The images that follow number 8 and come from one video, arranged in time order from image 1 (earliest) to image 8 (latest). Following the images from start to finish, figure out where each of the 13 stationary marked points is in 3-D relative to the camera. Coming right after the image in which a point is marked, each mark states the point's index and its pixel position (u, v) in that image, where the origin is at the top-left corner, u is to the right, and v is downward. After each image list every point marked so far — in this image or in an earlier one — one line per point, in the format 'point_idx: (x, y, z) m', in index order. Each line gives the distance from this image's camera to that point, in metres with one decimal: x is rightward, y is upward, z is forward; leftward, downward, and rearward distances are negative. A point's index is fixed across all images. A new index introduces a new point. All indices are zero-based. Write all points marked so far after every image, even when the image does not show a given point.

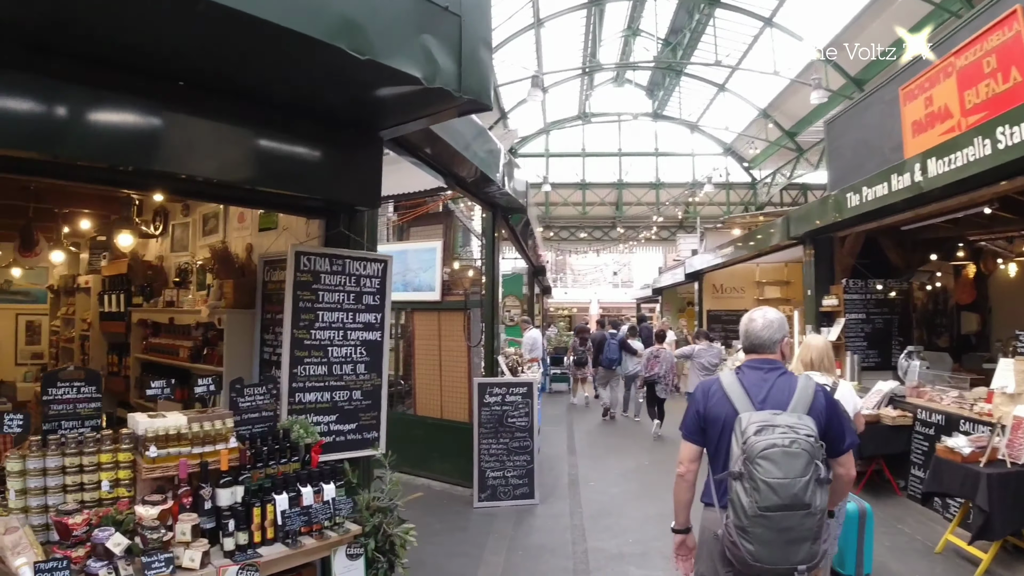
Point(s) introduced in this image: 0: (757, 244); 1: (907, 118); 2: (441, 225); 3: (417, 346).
0: (+3.2, +0.5, +9.8) m
1: (+3.3, +1.4, +6.3) m
2: (-0.6, +0.5, +6.1) m
3: (-0.8, -0.5, +6.2) m
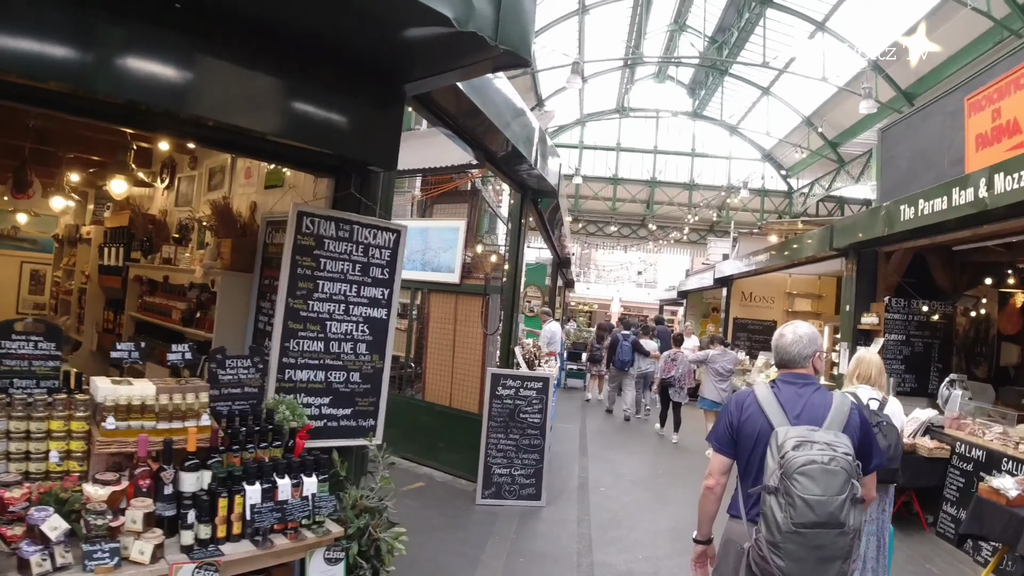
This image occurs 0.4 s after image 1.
0: (+3.5, +0.4, +9.4) m
1: (+3.6, +1.2, +5.9) m
2: (-0.4, +0.7, +5.8) m
3: (-0.6, -0.3, +5.9) m
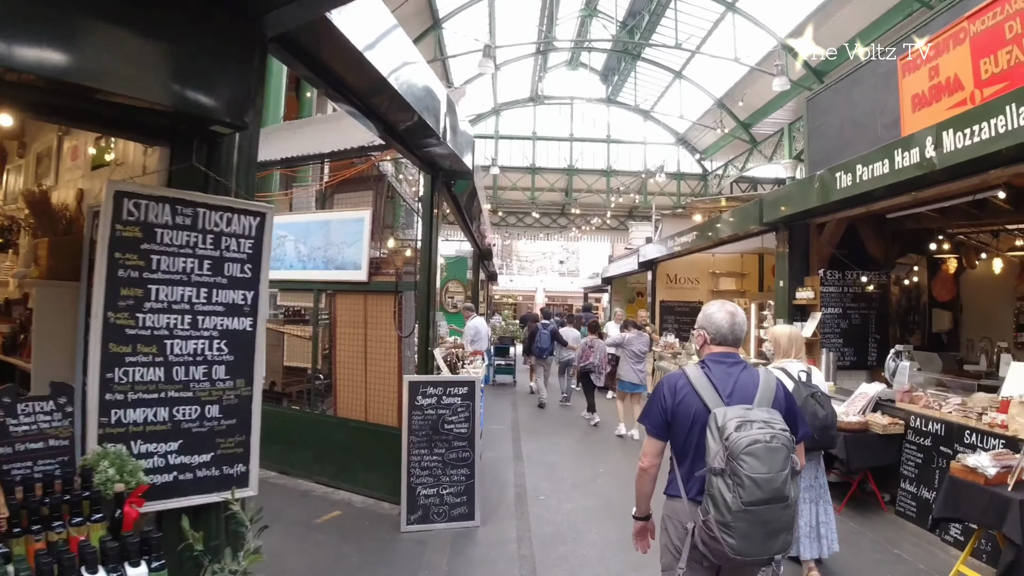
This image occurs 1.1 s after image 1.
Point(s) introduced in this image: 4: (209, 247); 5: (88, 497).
0: (+2.5, +0.7, +9.1) m
1: (+3.0, +1.5, +5.6) m
2: (-1.0, +0.7, +5.1) m
3: (-1.2, -0.3, +5.2) m
4: (-0.8, +0.1, +2.1) m
5: (-1.0, -0.5, +1.7) m
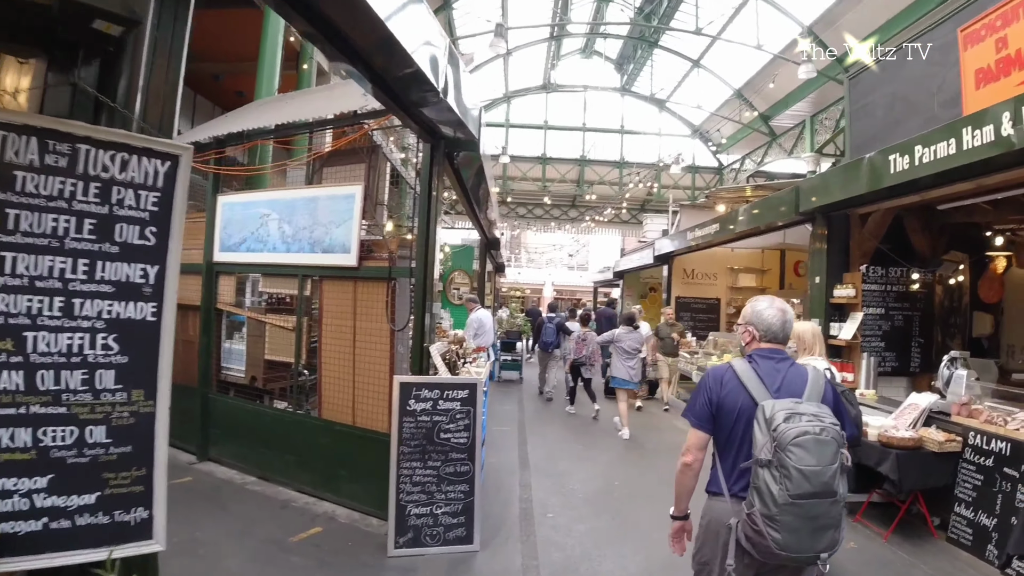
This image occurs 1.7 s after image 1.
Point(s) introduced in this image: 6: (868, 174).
0: (+2.6, +0.7, +8.5) m
1: (+3.0, +1.5, +5.0) m
2: (-0.9, +0.8, +4.5) m
3: (-1.1, -0.2, +4.6) m
4: (-0.8, +0.2, +1.5) m
5: (-0.9, -0.4, +1.1) m
6: (+2.6, +0.8, +5.4) m
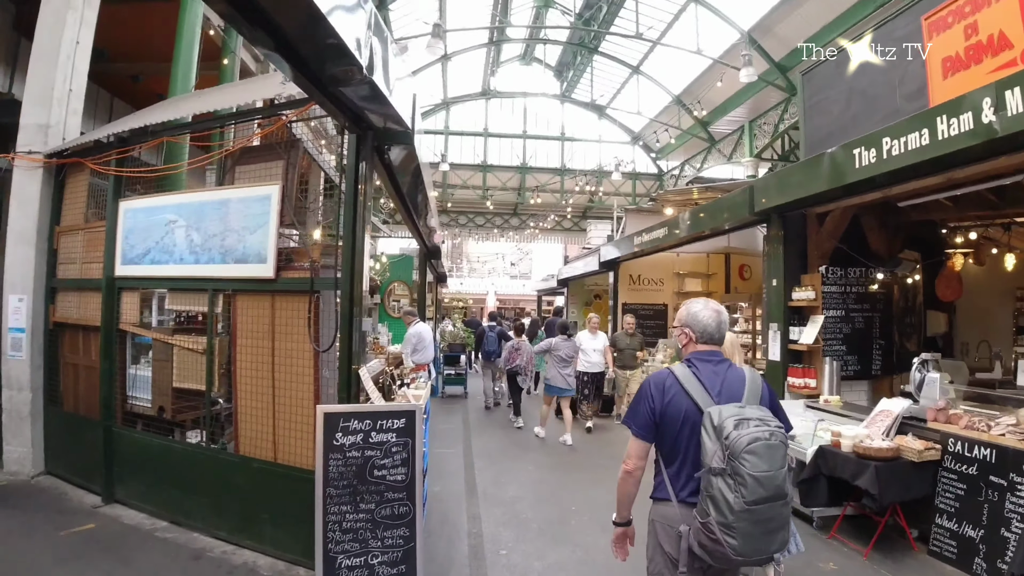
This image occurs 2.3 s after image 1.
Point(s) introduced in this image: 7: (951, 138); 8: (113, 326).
0: (+2.0, +0.7, +8.2) m
1: (+2.7, +1.5, +4.7) m
2: (-1.2, +0.7, +3.9) m
3: (-1.5, -0.3, +4.0) m
4: (-0.9, +0.1, +1.0) m
5: (-1.0, -0.5, +0.6) m
6: (+2.2, +0.8, +5.1) m
7: (+2.3, +0.8, +3.9) m
8: (-2.6, -0.3, +4.9) m
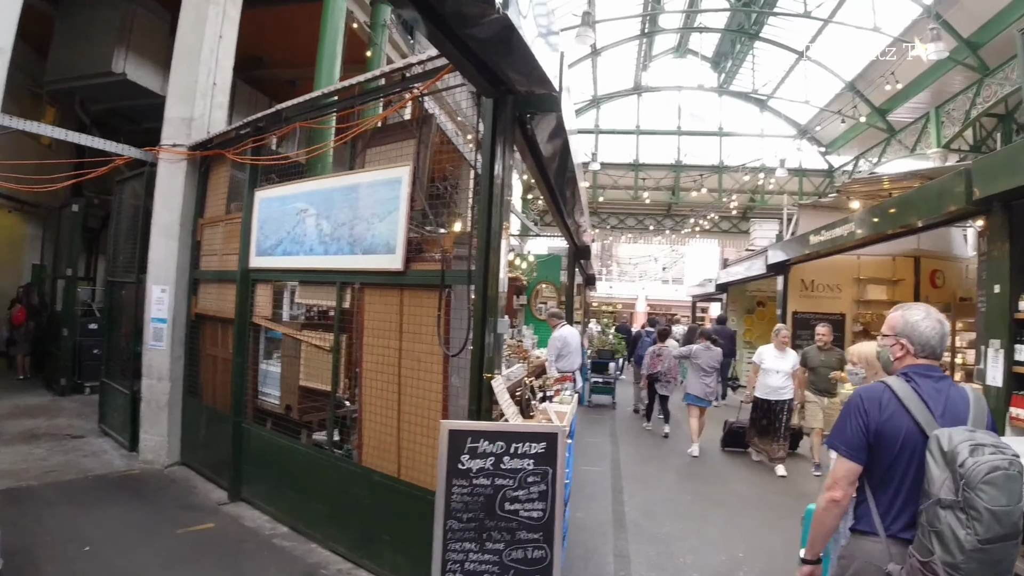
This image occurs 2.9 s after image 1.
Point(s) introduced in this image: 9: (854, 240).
0: (+3.5, +0.6, +7.0) m
1: (+3.5, +1.4, +3.5) m
2: (-0.5, +0.7, +3.5) m
3: (-0.7, -0.3, +3.6) m
4: (-0.7, +0.2, +0.5) m
5: (-0.9, -0.4, +0.1) m
6: (+3.1, +0.8, +4.0) m
7: (+3.0, +0.8, +2.8) m
8: (-1.7, -0.2, +4.7) m
9: (+3.6, +0.5, +7.8) m
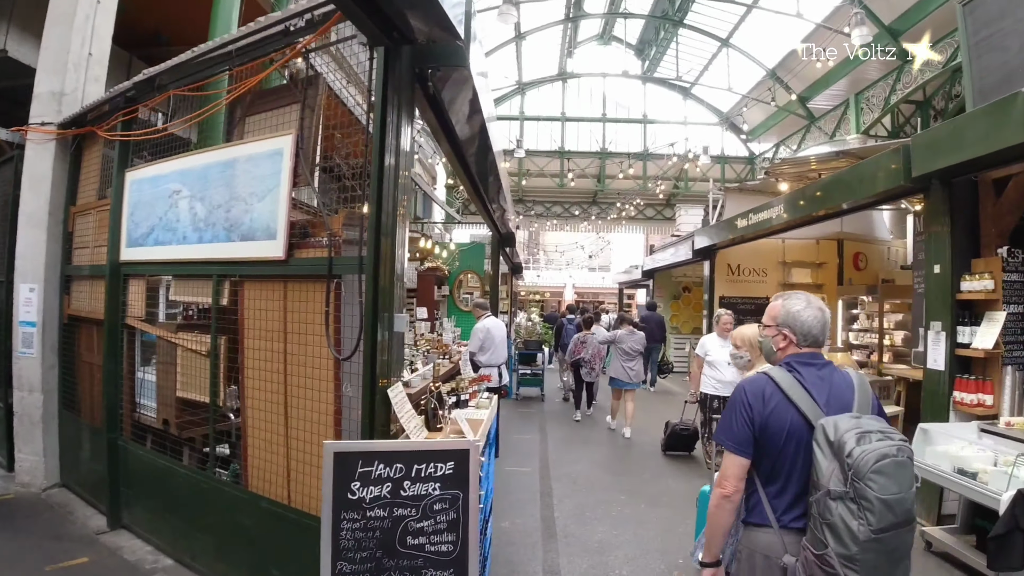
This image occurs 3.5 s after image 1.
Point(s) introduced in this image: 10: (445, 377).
0: (+2.8, +0.7, +6.9) m
1: (+3.1, +1.6, +3.4) m
2: (-0.9, +0.7, +3.0) m
3: (-1.1, -0.3, +3.1) m
4: (-0.8, +0.2, 0.0) m
5: (-1.0, -0.4, -0.4) m
6: (+2.6, +0.9, +3.8) m
7: (+2.6, +0.9, +2.6) m
8: (-2.1, -0.2, +4.1) m
9: (+2.8, +0.7, +7.7) m
10: (-0.4, -0.5, +4.3) m
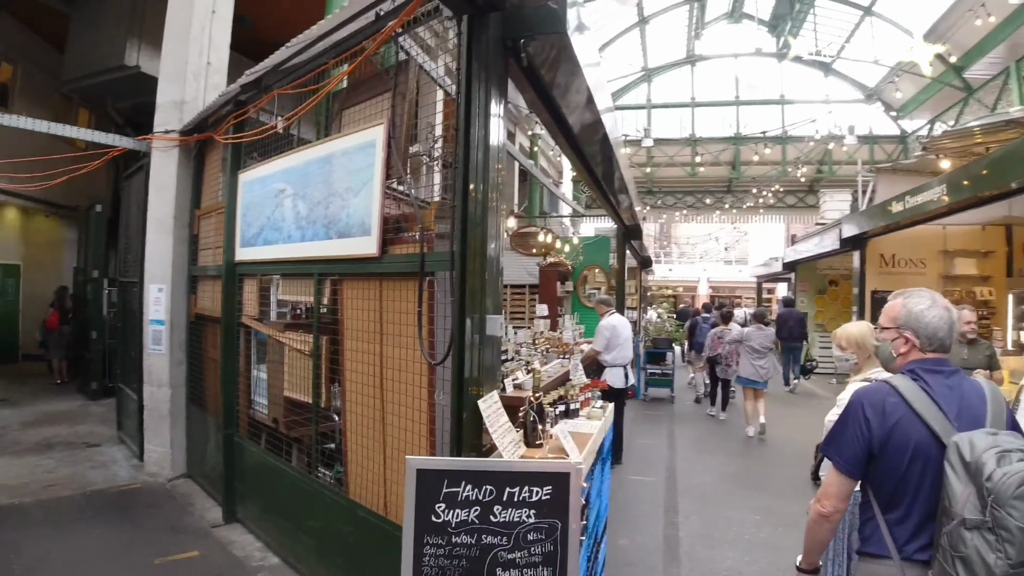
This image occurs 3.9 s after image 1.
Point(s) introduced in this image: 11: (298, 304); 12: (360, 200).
0: (+3.8, +0.8, +6.0) m
1: (+3.5, +1.6, +2.5) m
2: (-0.5, +0.7, +2.8) m
3: (-0.6, -0.2, +3.0) m
4: (-1.0, +0.2, -0.1) m
5: (-1.1, -0.4, -0.5) m
6: (+3.1, +0.9, +3.0) m
7: (+2.9, +0.9, +1.8) m
8: (-1.5, -0.2, +4.1) m
9: (+4.0, +0.8, +6.8) m
10: (+0.2, -0.5, +4.1) m
11: (-1.0, -0.1, +3.5) m
12: (-0.6, +0.3, +2.8) m
